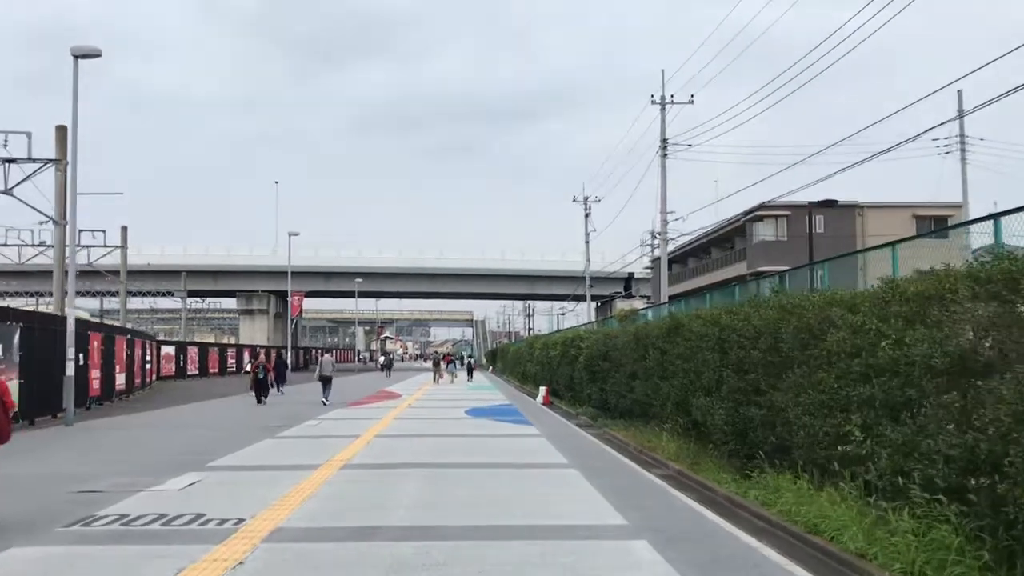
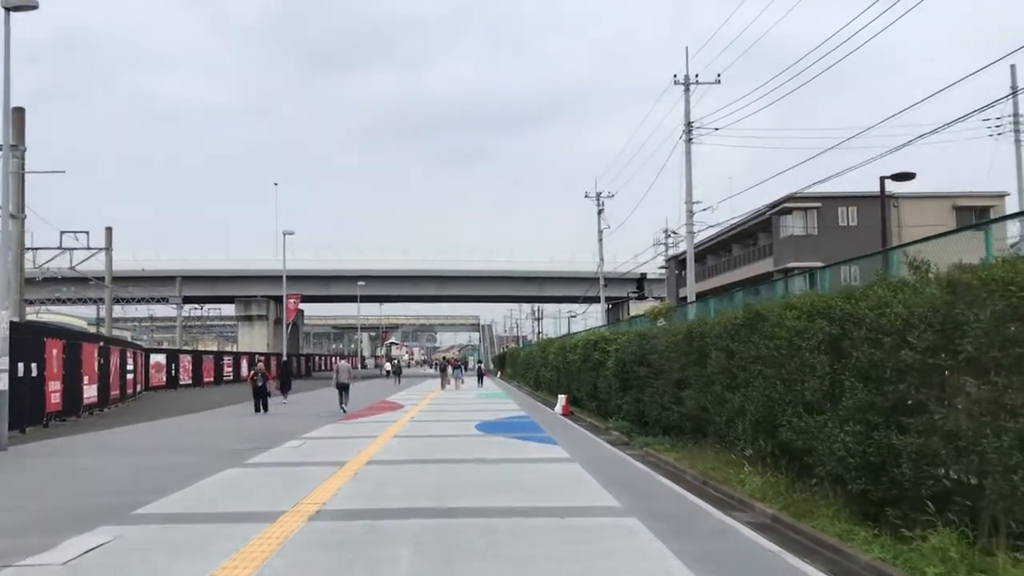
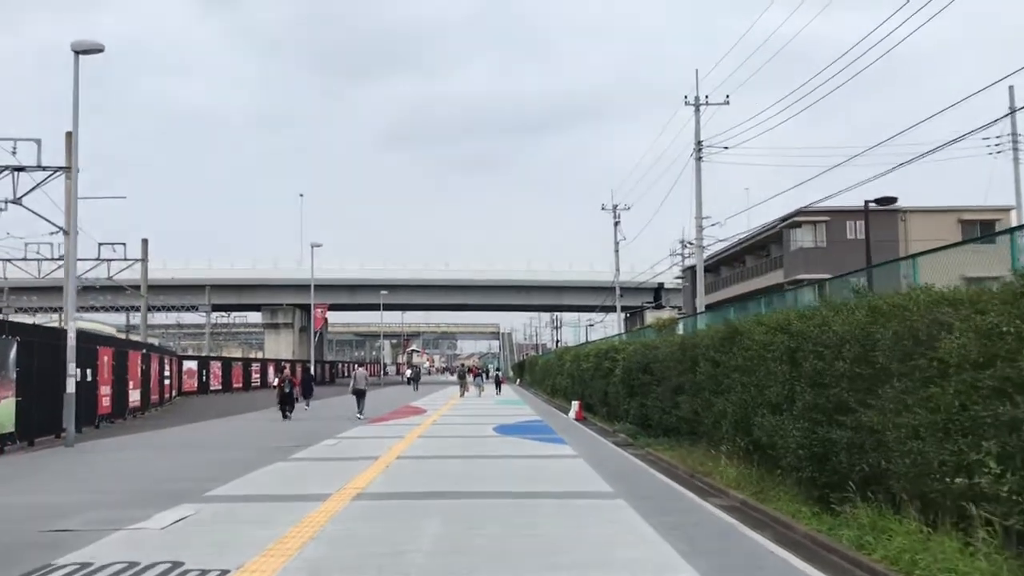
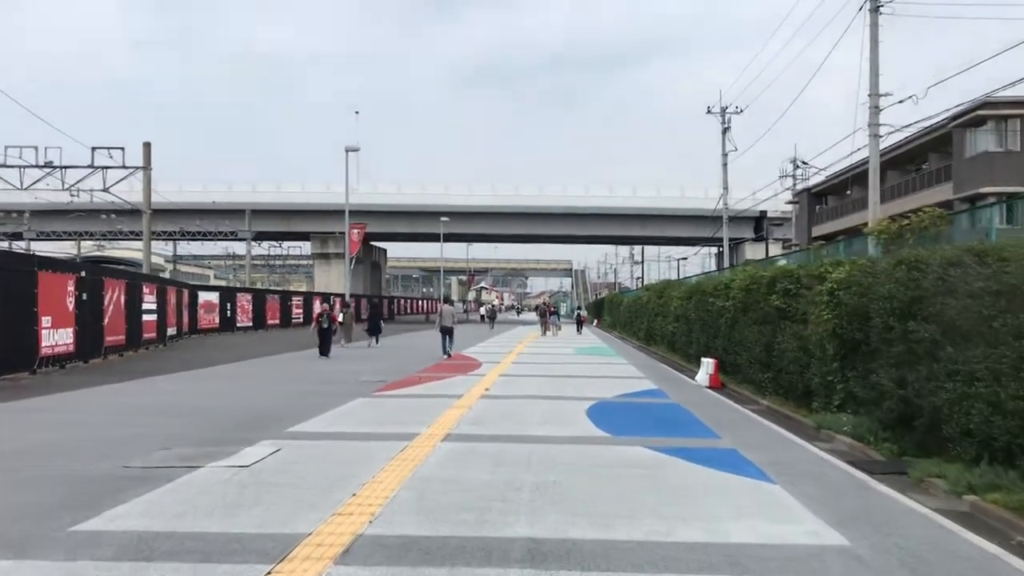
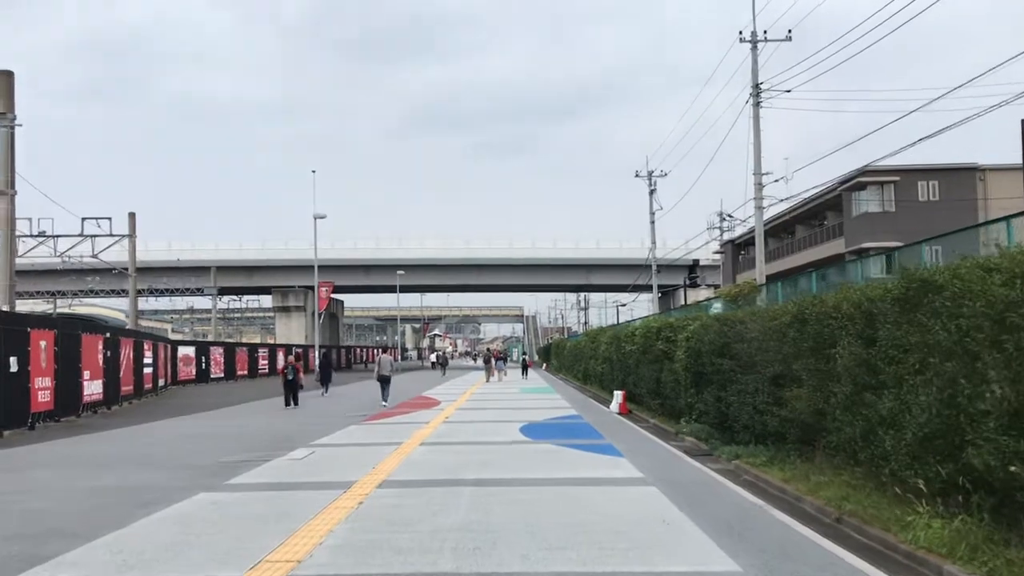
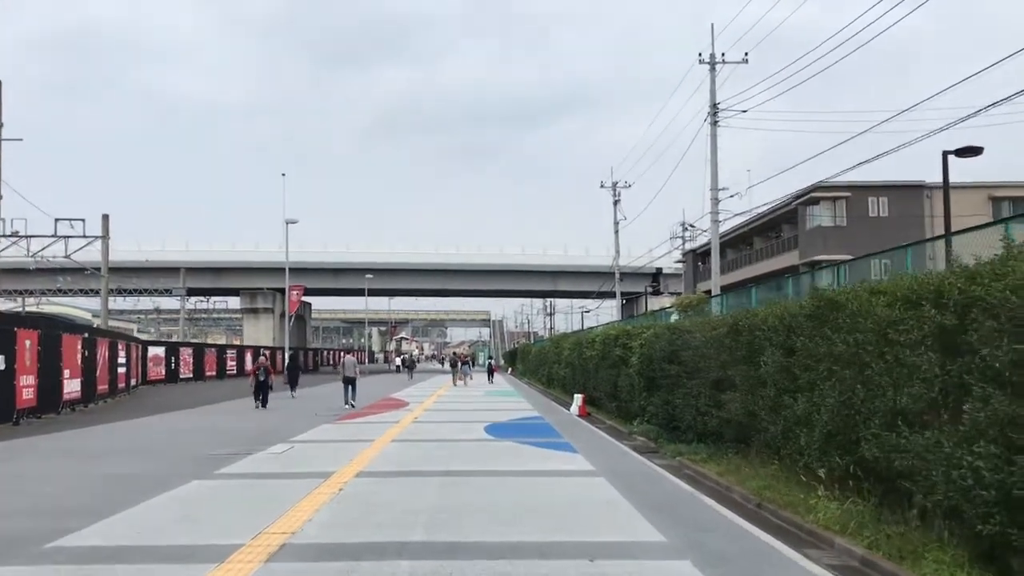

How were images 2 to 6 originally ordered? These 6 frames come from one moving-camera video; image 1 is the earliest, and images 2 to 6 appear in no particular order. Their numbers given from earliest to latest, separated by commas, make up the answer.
3, 2, 6, 5, 4
